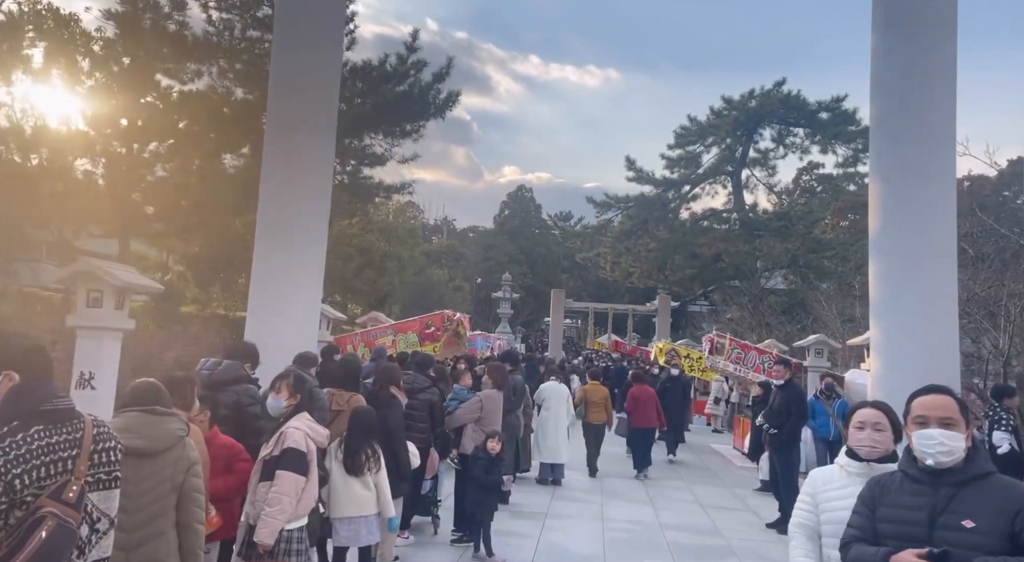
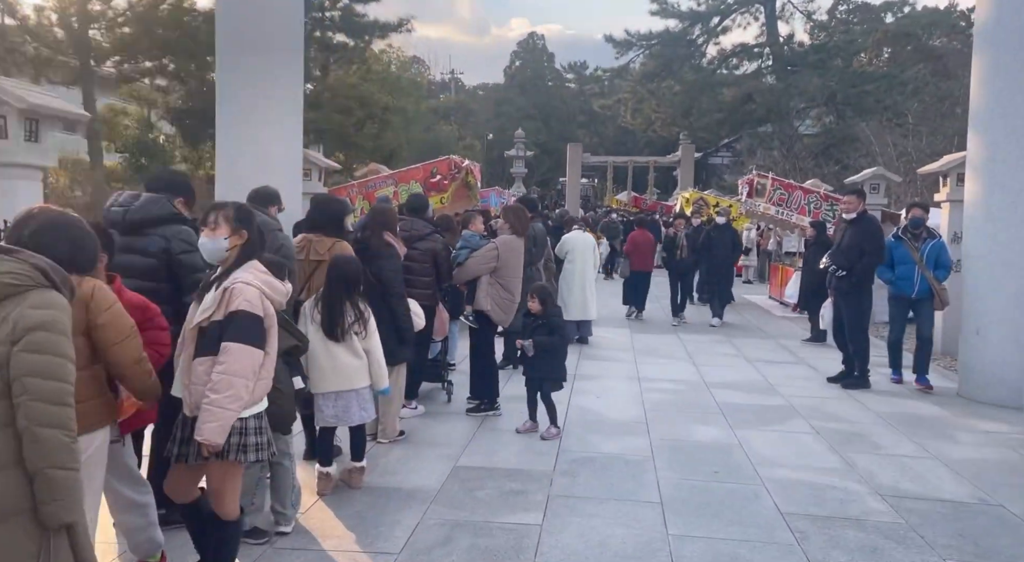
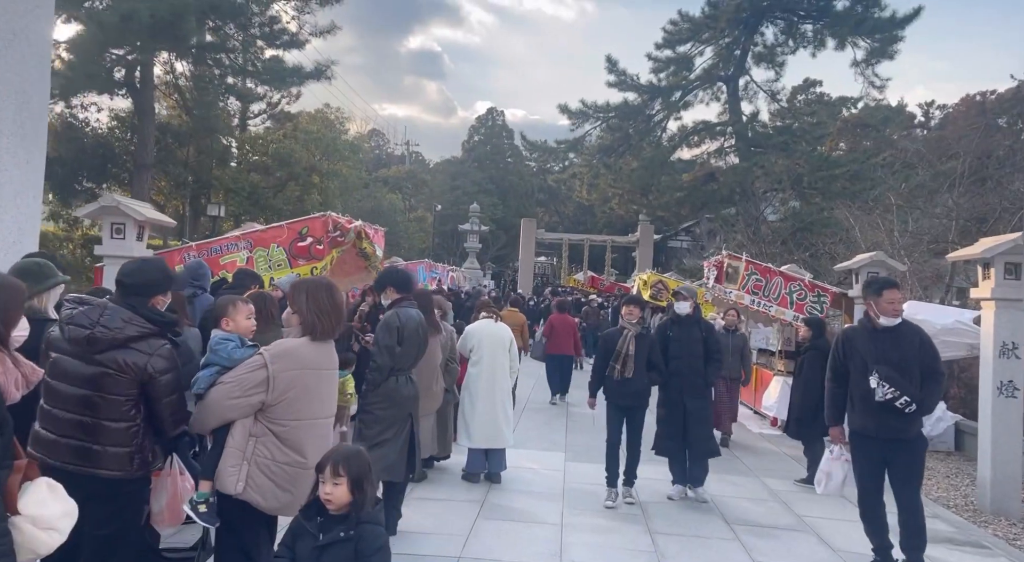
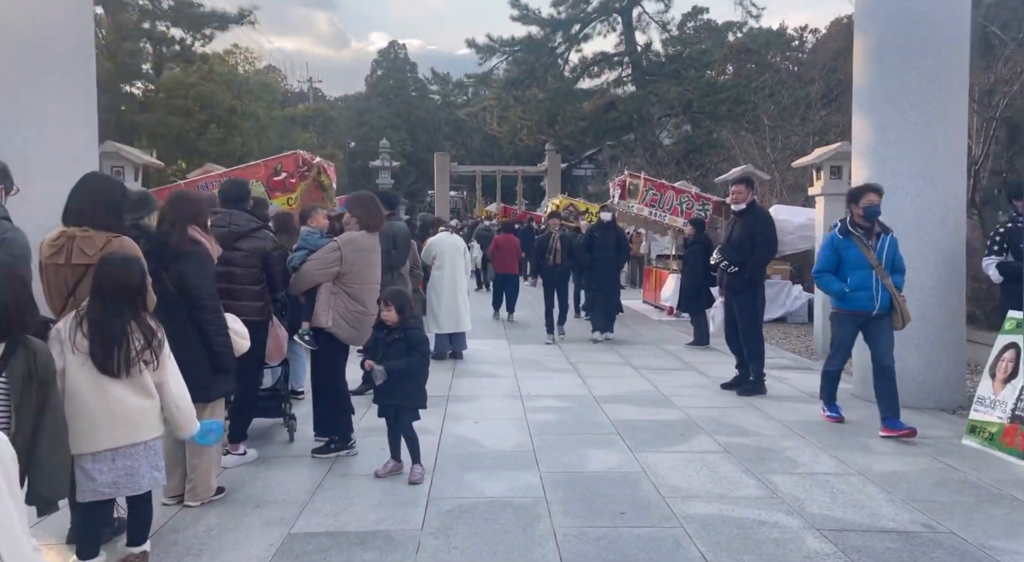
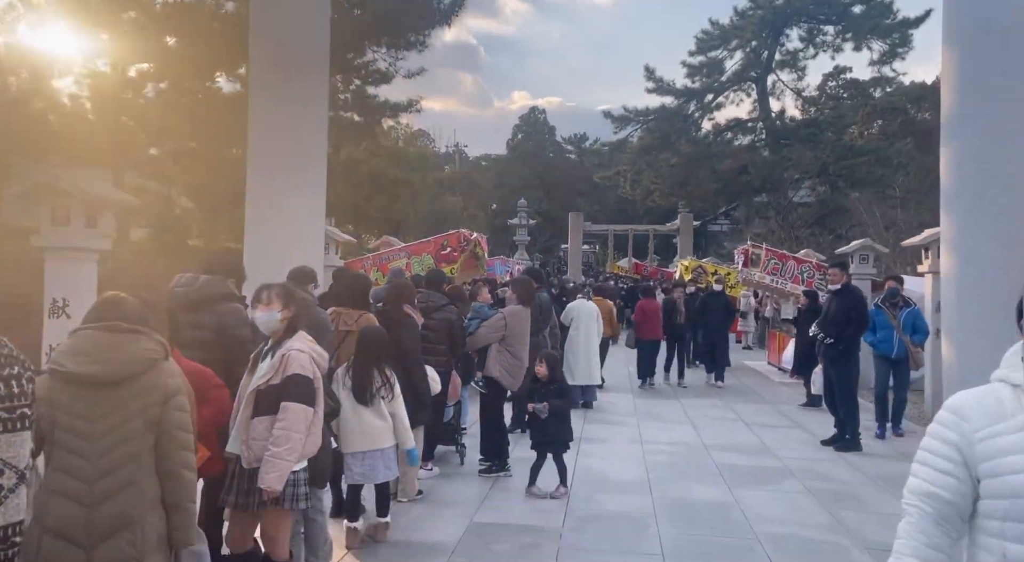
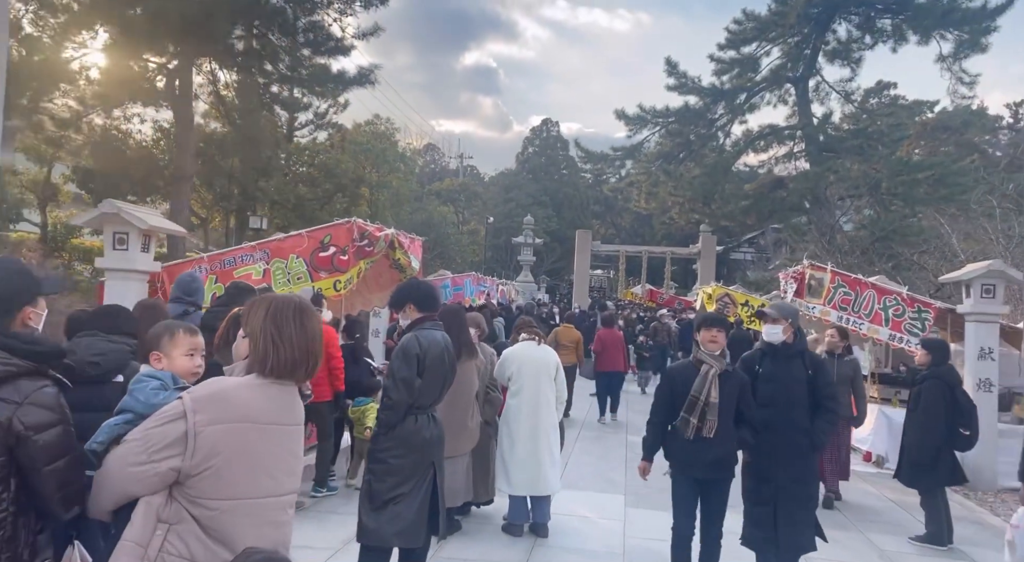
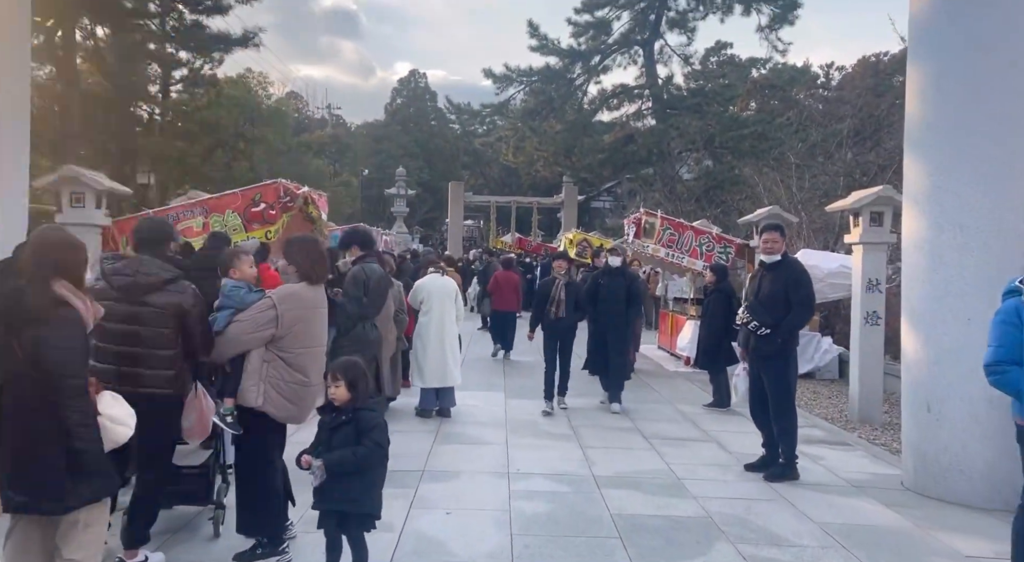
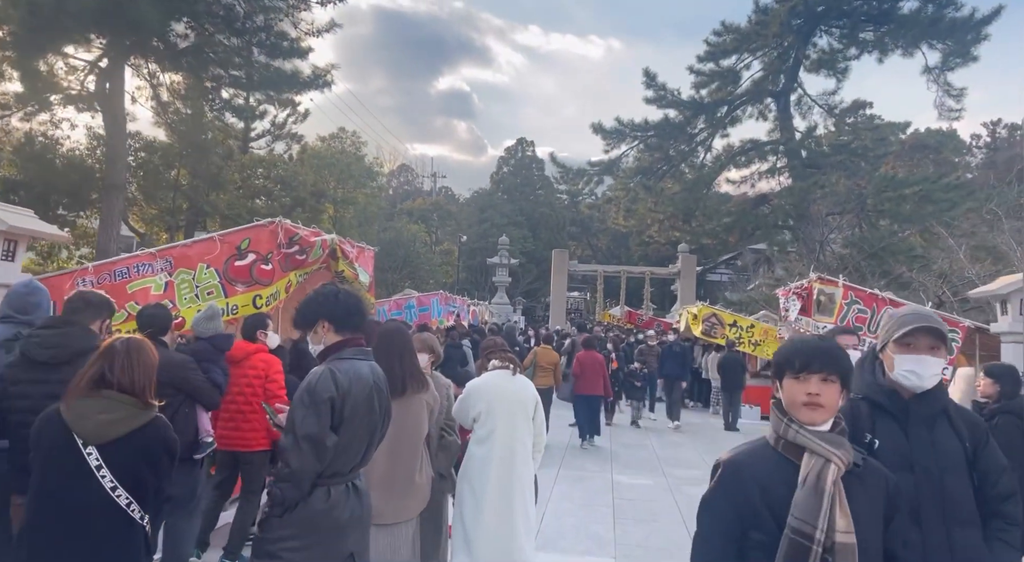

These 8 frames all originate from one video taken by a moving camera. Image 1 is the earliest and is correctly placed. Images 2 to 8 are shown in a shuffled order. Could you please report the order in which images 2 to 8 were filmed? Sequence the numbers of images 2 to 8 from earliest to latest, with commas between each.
5, 2, 4, 7, 3, 6, 8
